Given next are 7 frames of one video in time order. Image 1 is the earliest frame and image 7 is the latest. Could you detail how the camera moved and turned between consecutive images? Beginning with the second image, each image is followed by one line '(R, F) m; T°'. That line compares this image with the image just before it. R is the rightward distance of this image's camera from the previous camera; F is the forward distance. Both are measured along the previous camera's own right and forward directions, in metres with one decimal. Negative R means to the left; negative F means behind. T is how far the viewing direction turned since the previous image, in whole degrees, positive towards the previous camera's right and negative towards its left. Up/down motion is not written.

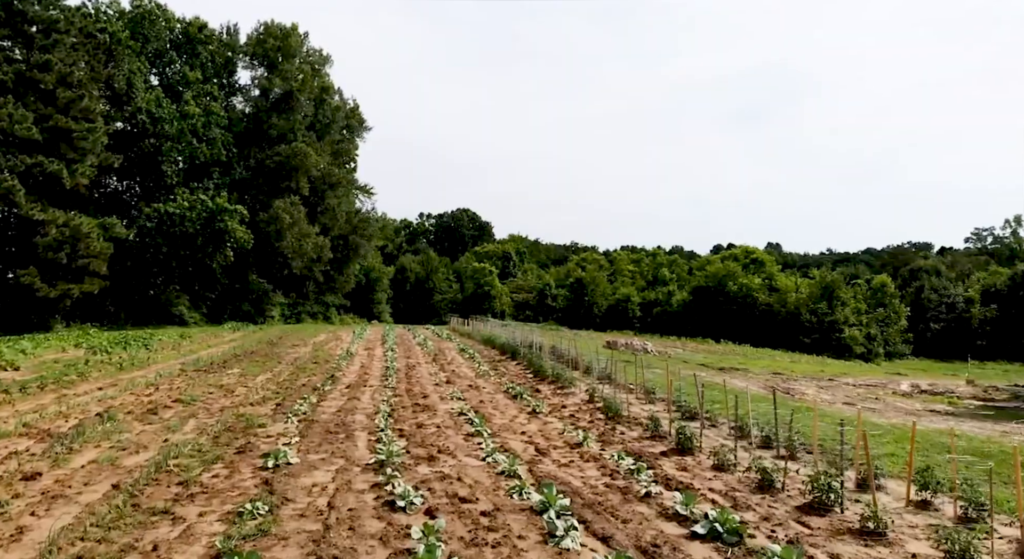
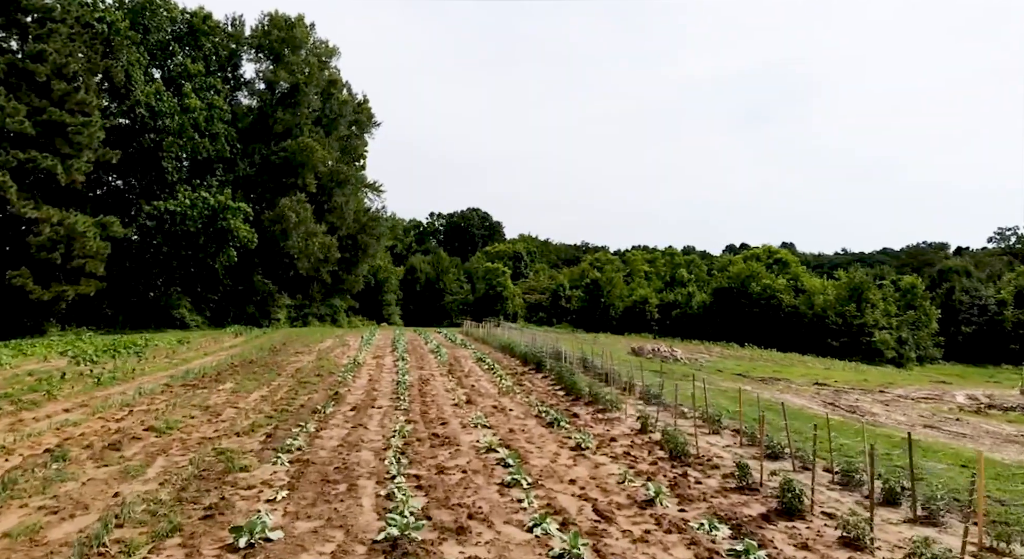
(-0.3, +2.1) m; -1°
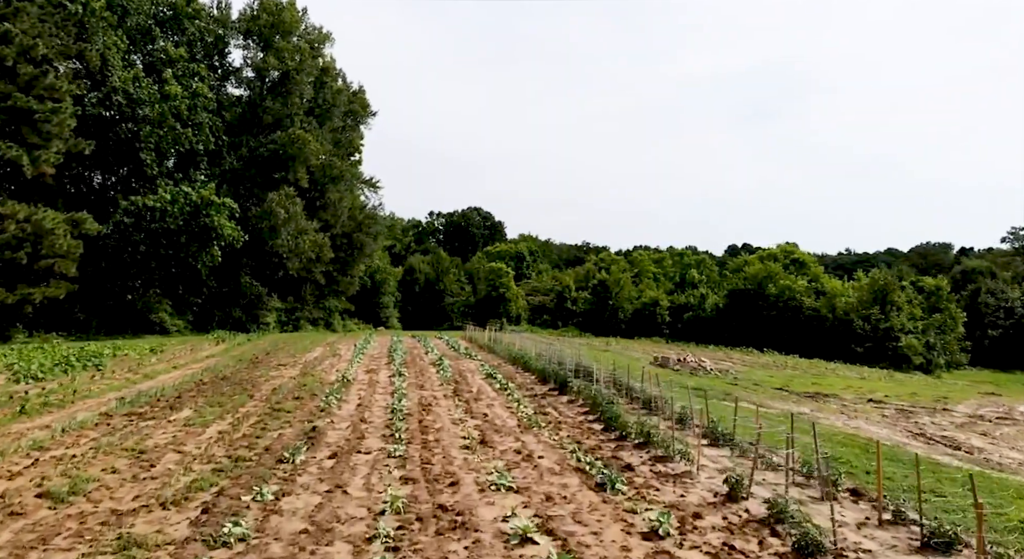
(-0.3, +3.0) m; 0°
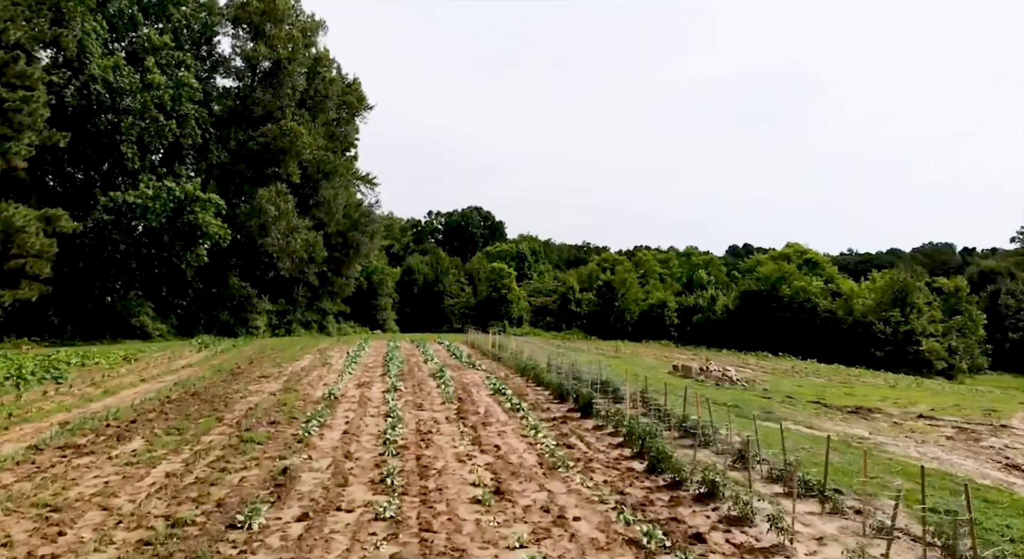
(-0.2, +2.2) m; 0°
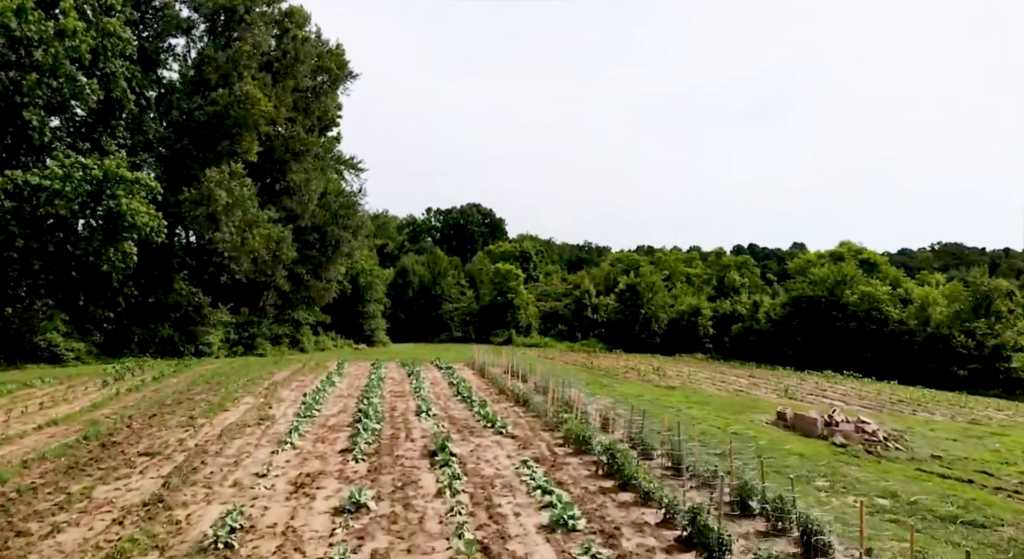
(-0.7, +7.9) m; 0°
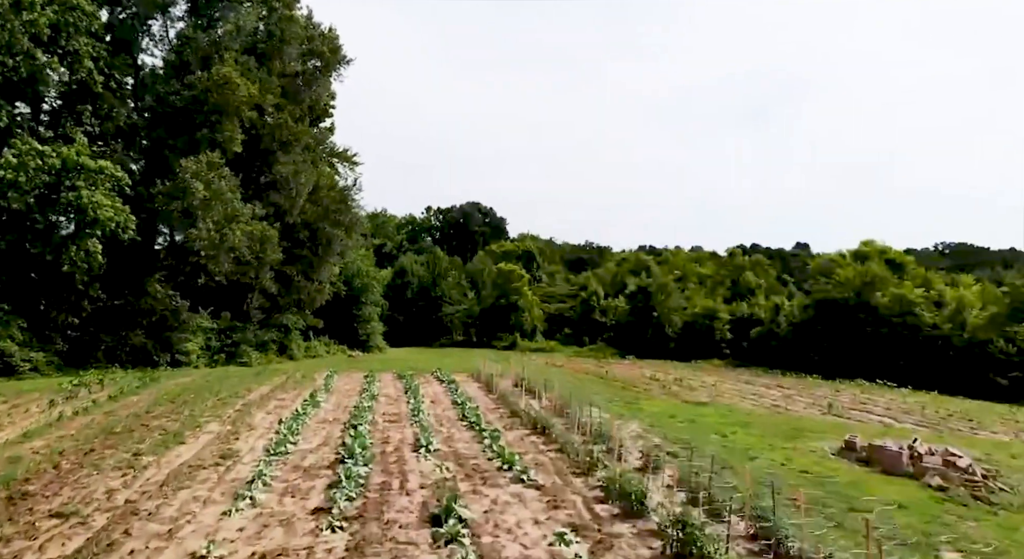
(-0.3, +2.9) m; 0°
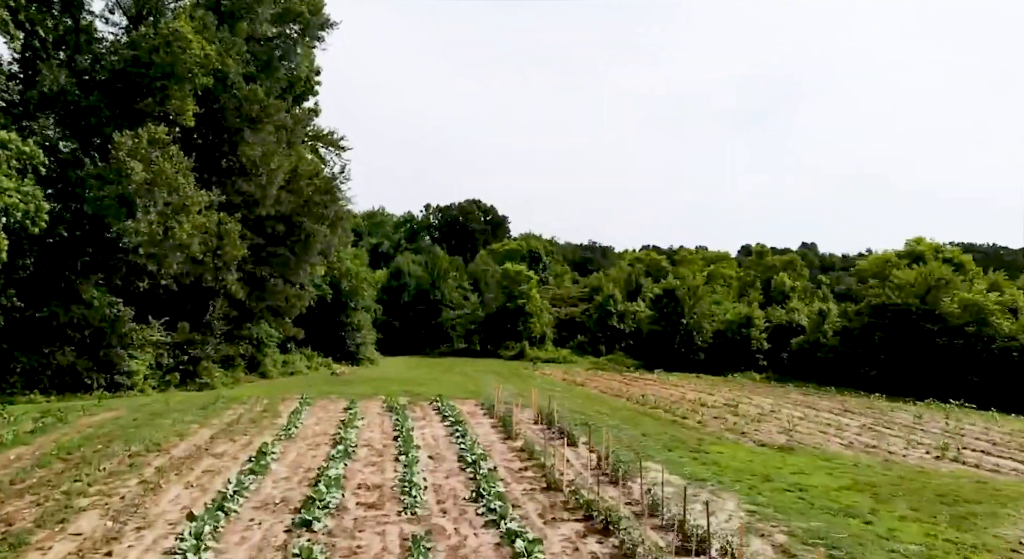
(-0.5, +5.3) m; 0°
